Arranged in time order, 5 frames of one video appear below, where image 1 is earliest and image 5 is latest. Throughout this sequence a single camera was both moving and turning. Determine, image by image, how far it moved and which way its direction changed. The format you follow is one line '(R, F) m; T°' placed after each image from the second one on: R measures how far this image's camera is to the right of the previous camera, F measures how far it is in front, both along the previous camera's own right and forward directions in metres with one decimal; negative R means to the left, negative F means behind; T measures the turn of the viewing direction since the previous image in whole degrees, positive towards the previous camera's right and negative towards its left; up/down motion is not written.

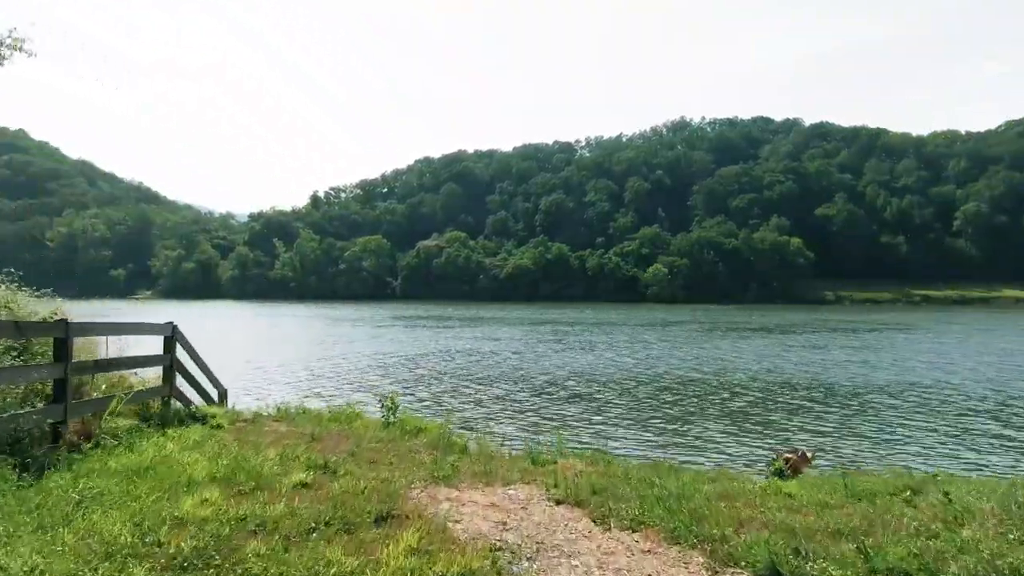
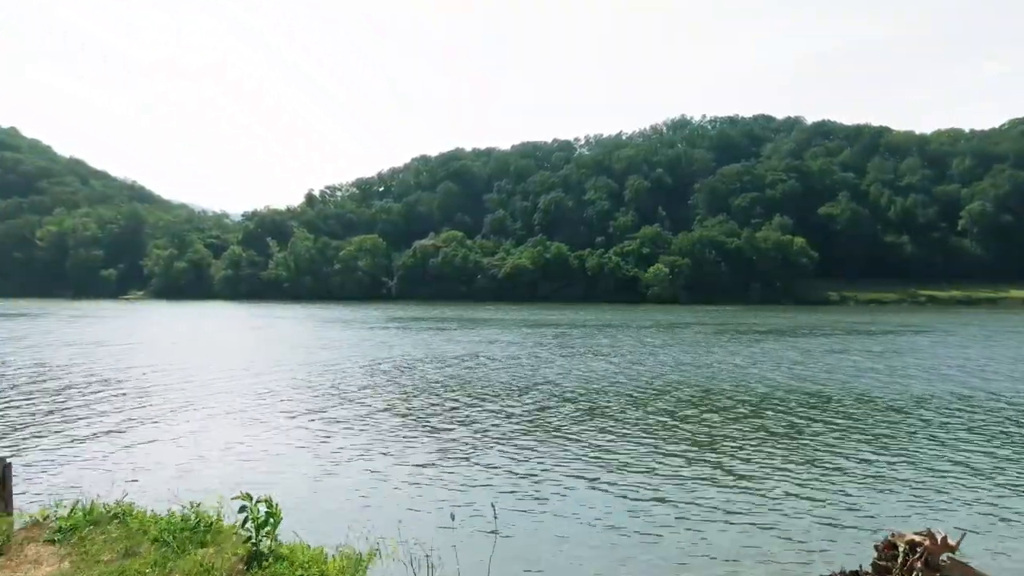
(+0.1, +2.4) m; 0°
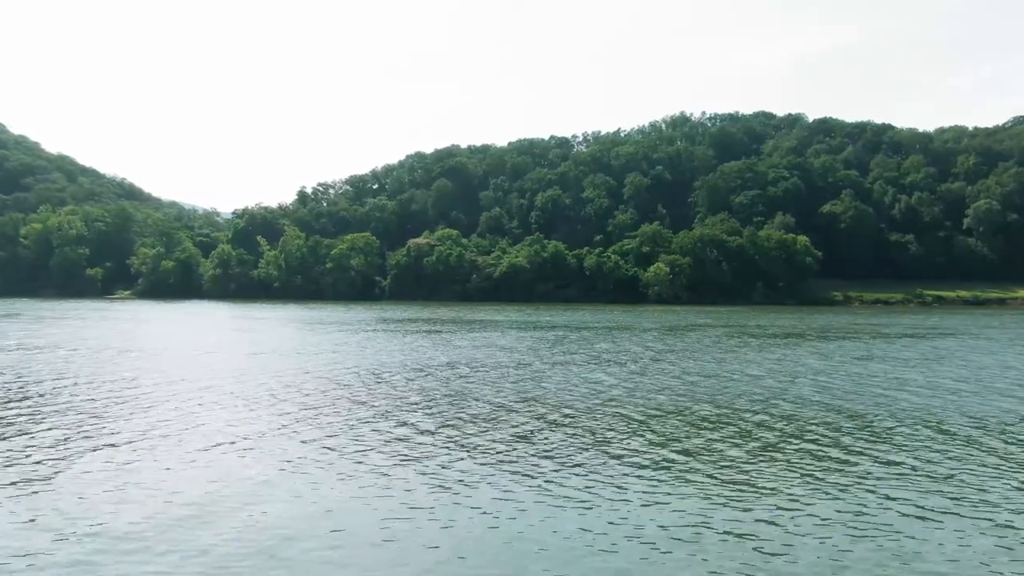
(0.0, +3.4) m; 0°
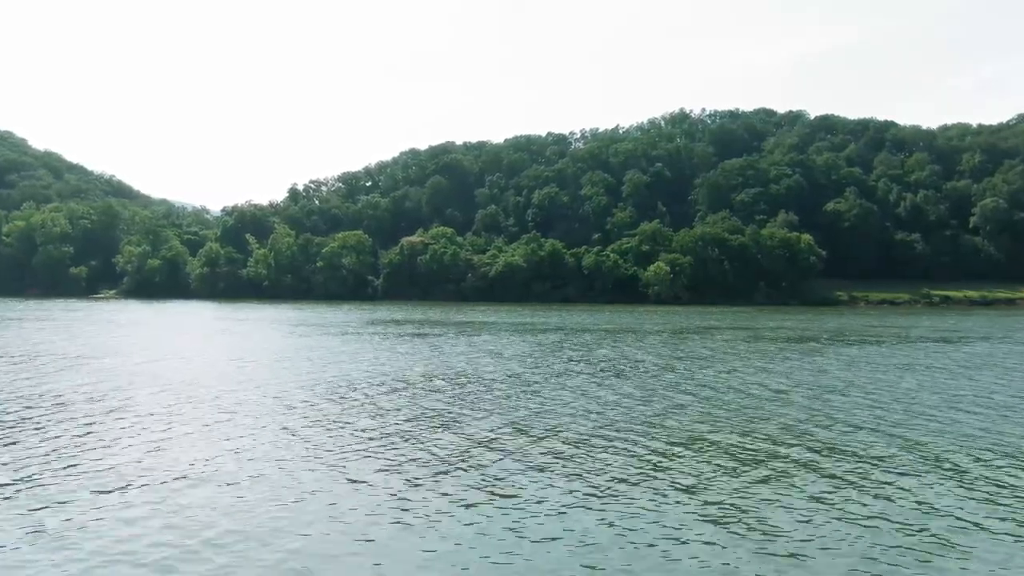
(+0.1, +3.5) m; 0°
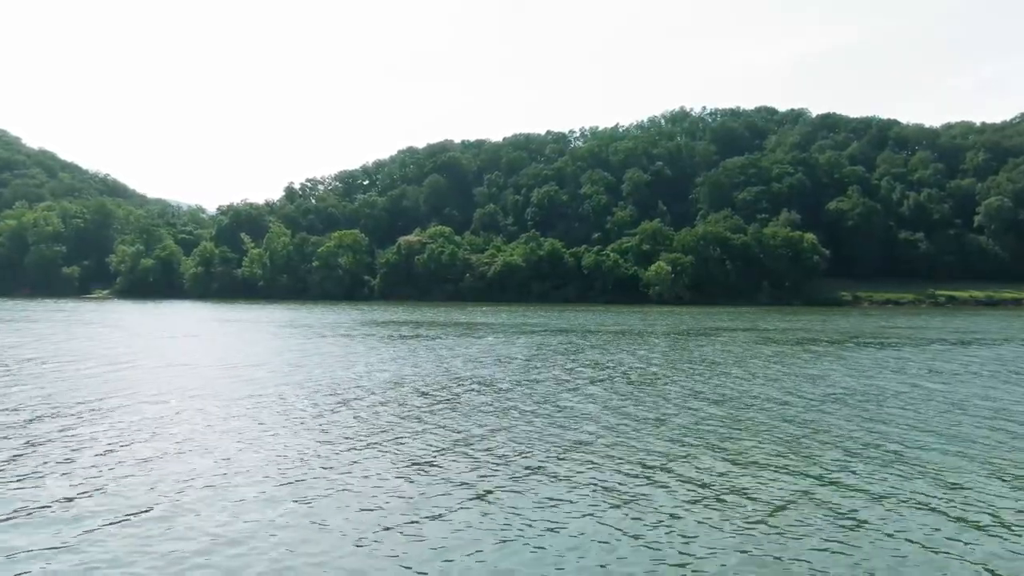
(+0.1, +1.8) m; 0°
